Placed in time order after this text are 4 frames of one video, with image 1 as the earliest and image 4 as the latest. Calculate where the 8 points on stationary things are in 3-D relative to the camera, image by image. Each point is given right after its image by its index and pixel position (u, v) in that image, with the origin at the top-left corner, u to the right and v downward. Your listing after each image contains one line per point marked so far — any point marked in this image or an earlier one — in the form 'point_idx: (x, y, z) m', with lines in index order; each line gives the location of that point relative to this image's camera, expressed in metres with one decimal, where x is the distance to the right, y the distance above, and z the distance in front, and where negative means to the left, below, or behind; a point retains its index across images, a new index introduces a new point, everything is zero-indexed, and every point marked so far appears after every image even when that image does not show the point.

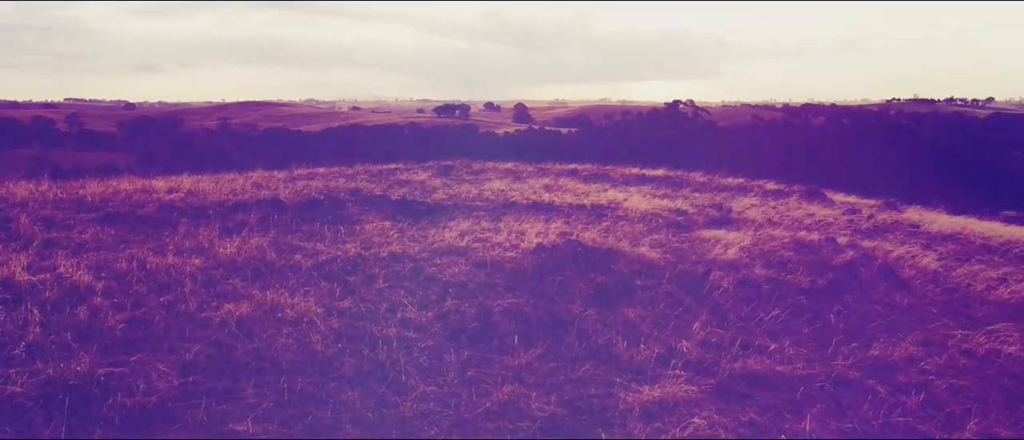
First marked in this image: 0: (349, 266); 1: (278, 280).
0: (-1.7, -0.5, +7.6) m
1: (-2.2, -0.6, +7.0) m
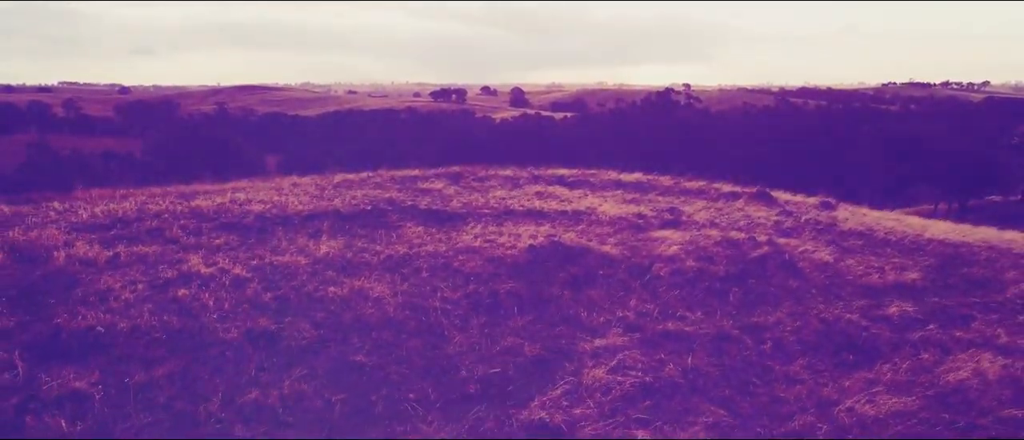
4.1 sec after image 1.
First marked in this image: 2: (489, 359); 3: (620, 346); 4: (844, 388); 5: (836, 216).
0: (-1.7, -0.6, +11.1) m
1: (-2.2, -0.7, +10.5) m
2: (-0.3, -1.6, +8.7) m
3: (+1.4, -1.6, +9.3) m
4: (+4.0, -2.0, +9.0) m
5: (+8.1, +0.1, +18.5) m
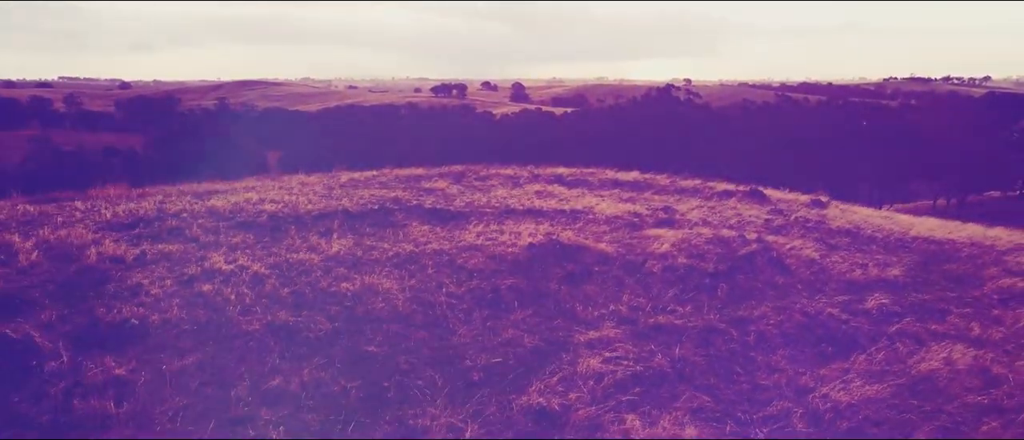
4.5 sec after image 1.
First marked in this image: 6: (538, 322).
0: (-1.7, -0.6, +11.8) m
1: (-2.2, -0.7, +11.2) m
2: (-0.3, -1.6, +9.3) m
3: (+1.4, -1.6, +10.0) m
4: (+4.0, -2.0, +9.7) m
5: (+8.1, +0.1, +19.2) m
6: (+0.4, -1.4, +10.3) m
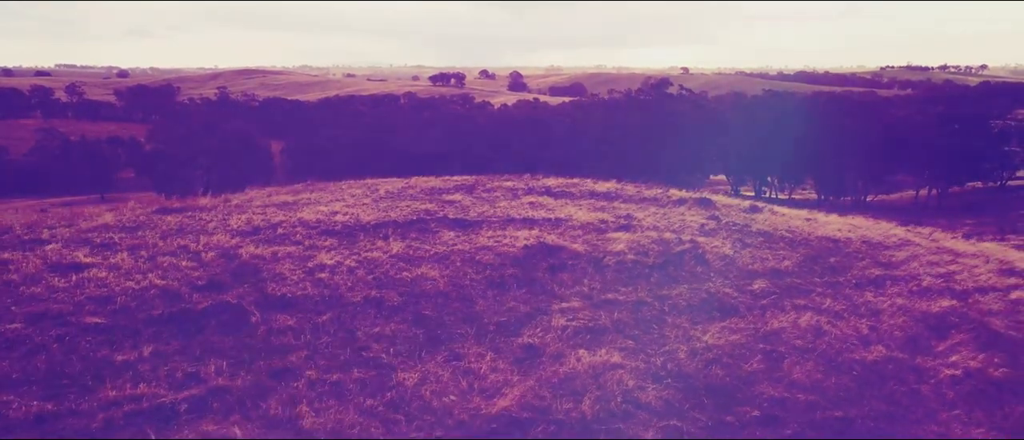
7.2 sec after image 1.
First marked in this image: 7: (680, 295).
0: (-1.7, -0.9, +17.6) m
1: (-2.2, -1.0, +17.0) m
2: (-0.2, -1.9, +15.2) m
3: (+1.4, -1.9, +15.8) m
4: (+4.0, -2.3, +15.5) m
5: (+8.1, 0.0, +25.0) m
6: (+0.4, -1.7, +16.1) m
7: (+3.9, -1.7, +17.2) m
